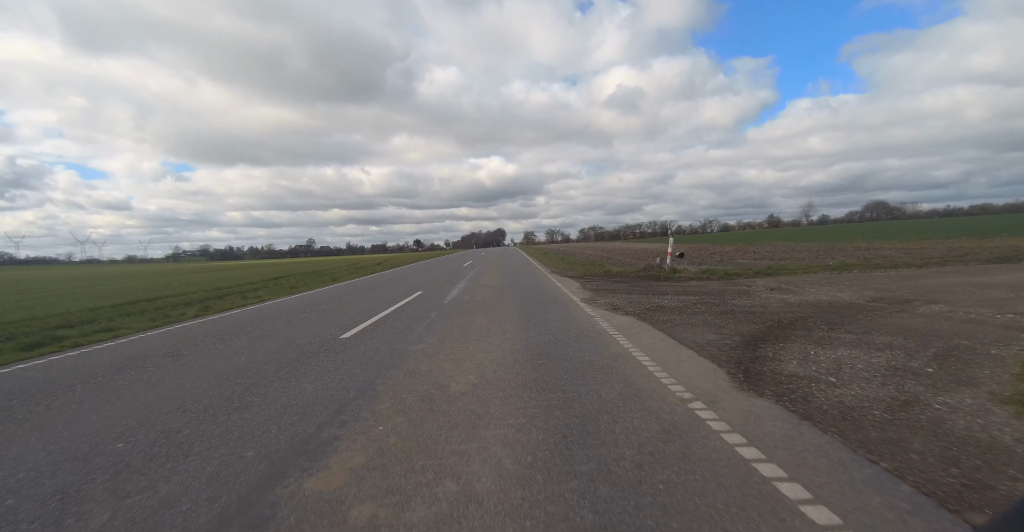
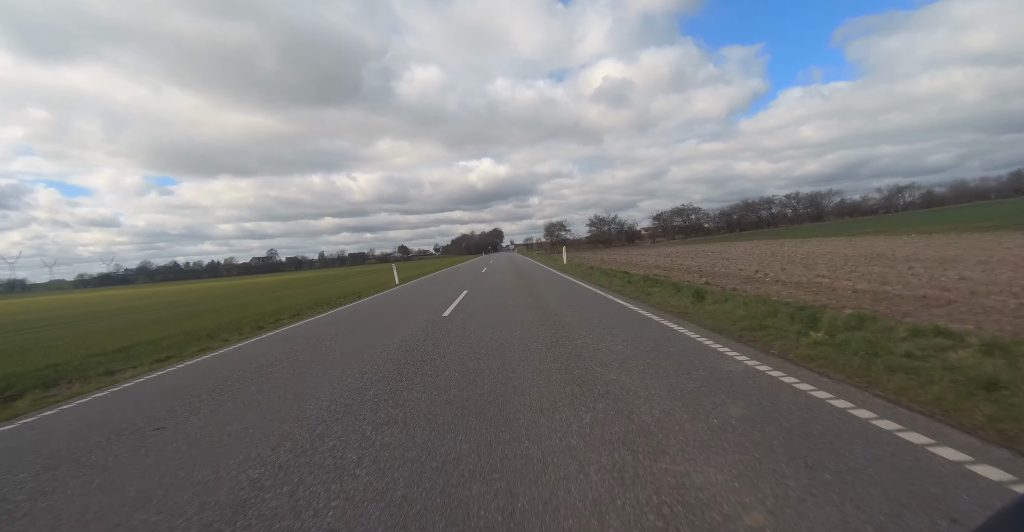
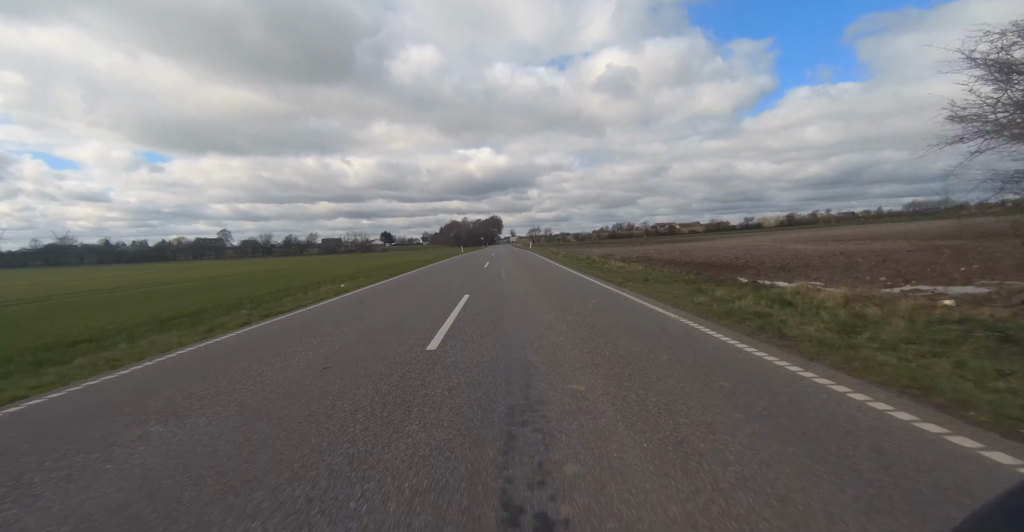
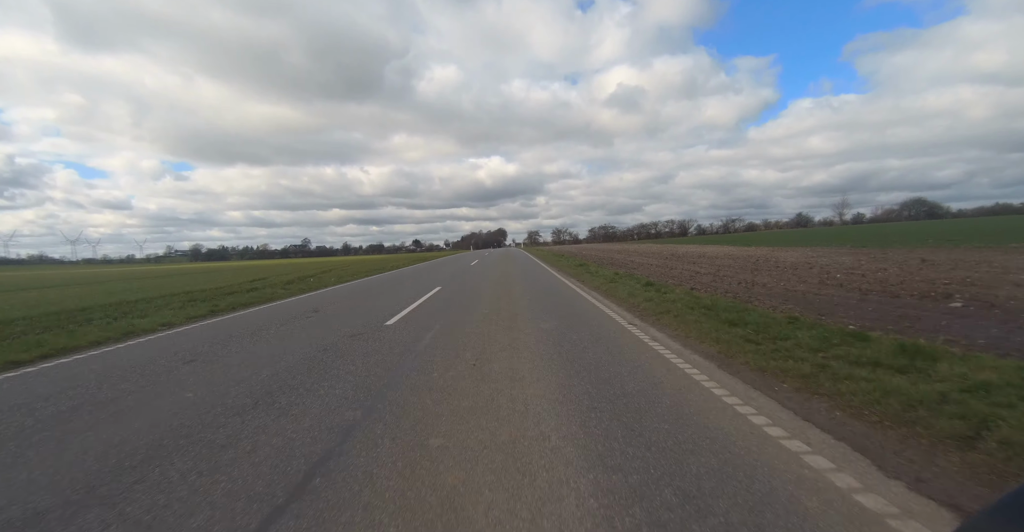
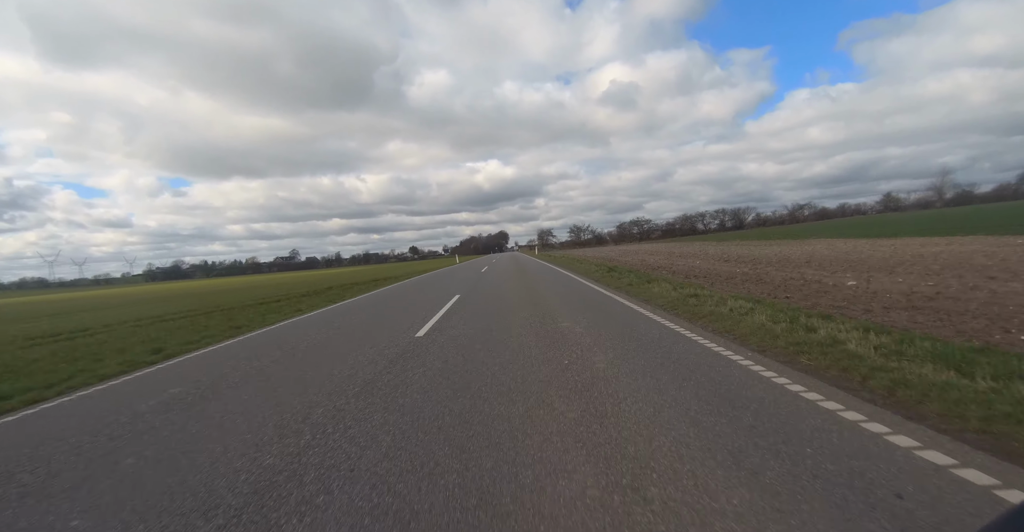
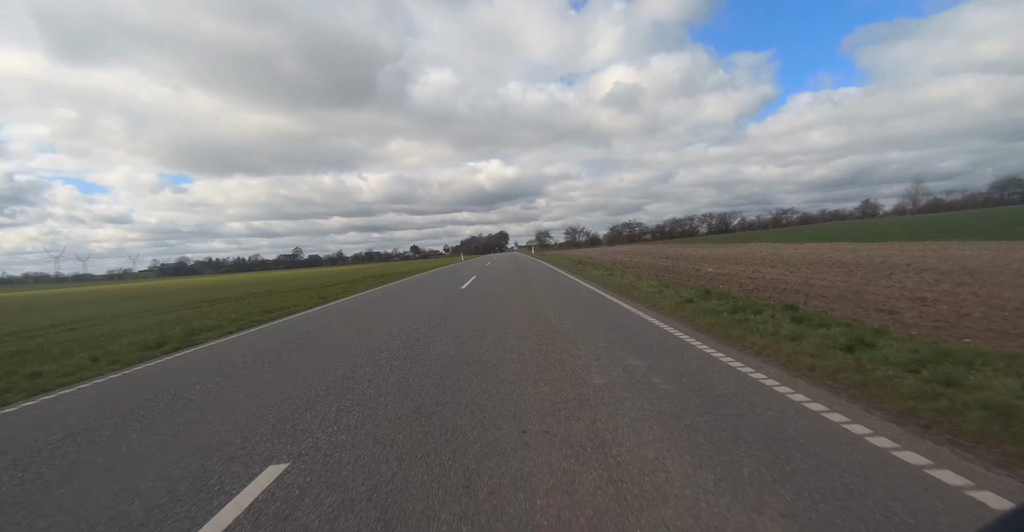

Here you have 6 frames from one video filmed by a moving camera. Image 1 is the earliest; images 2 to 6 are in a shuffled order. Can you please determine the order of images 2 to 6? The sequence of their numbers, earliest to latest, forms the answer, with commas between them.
4, 6, 5, 2, 3
